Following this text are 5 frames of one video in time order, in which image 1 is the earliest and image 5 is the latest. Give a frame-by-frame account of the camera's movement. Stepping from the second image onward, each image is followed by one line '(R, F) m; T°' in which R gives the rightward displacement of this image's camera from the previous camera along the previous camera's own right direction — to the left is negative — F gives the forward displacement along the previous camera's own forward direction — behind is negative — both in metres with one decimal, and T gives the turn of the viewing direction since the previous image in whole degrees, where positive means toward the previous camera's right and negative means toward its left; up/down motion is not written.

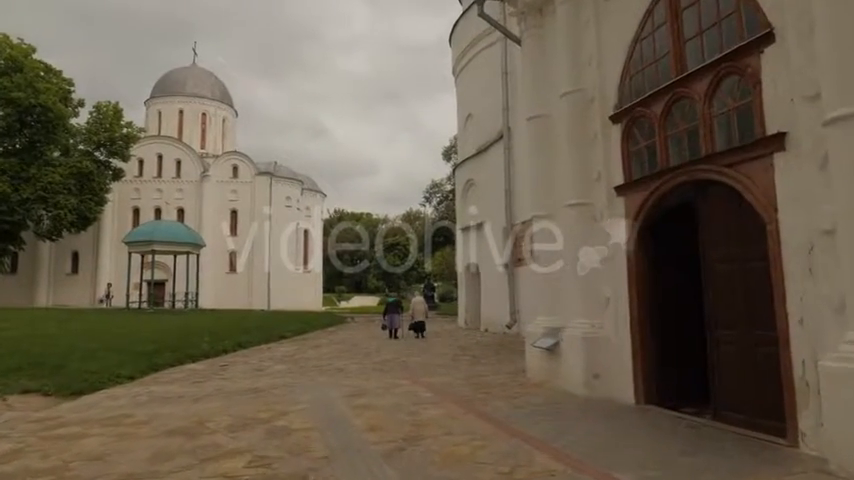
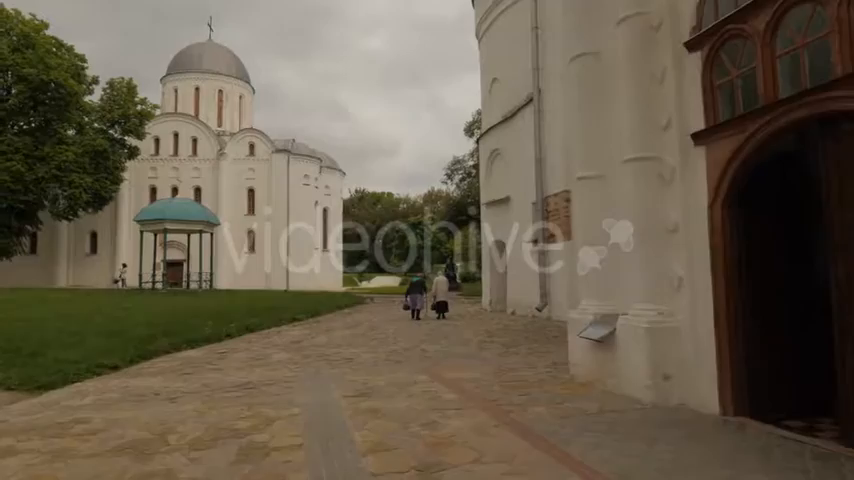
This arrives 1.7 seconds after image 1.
(0.0, +1.5) m; -2°
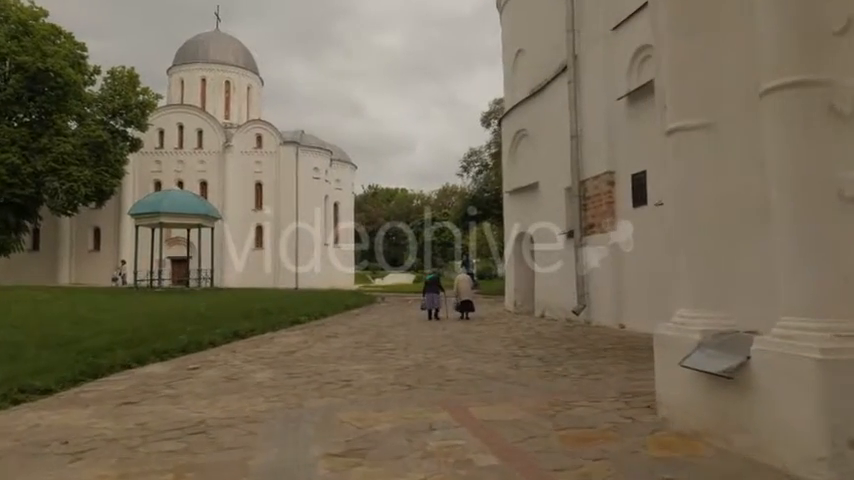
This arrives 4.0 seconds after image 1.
(-0.1, +2.1) m; -1°
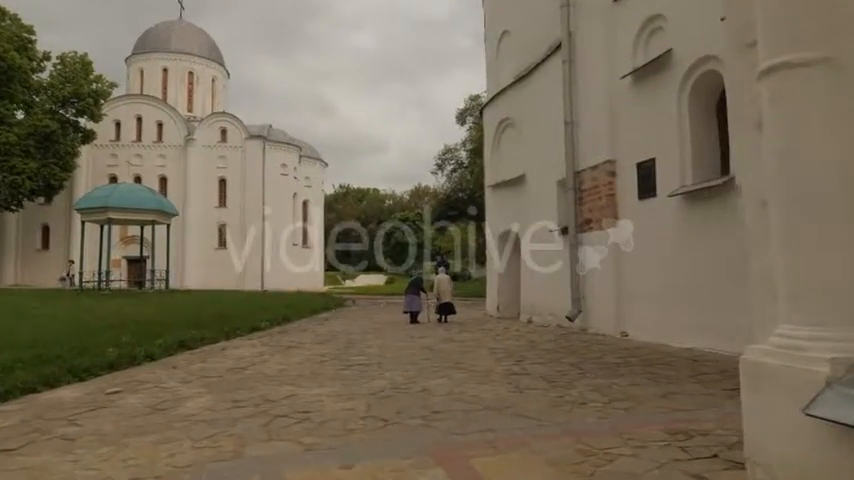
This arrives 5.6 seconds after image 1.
(-0.1, +1.5) m; +3°
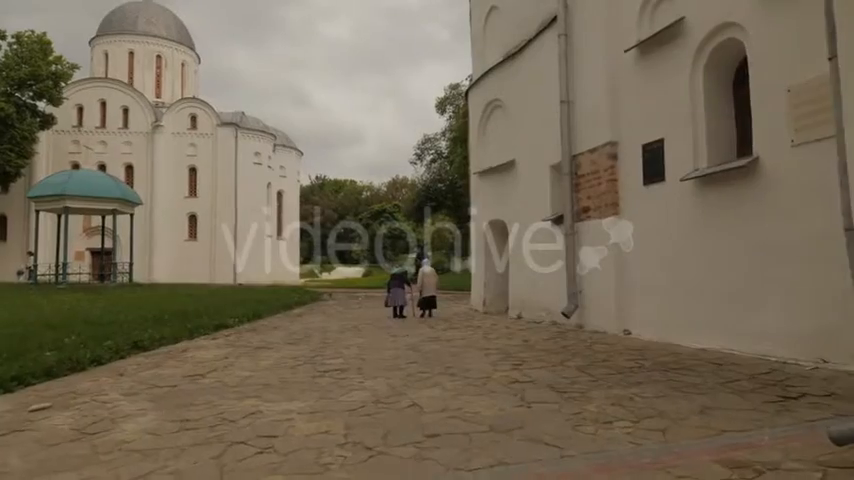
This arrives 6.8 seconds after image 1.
(-0.1, +1.0) m; +2°
